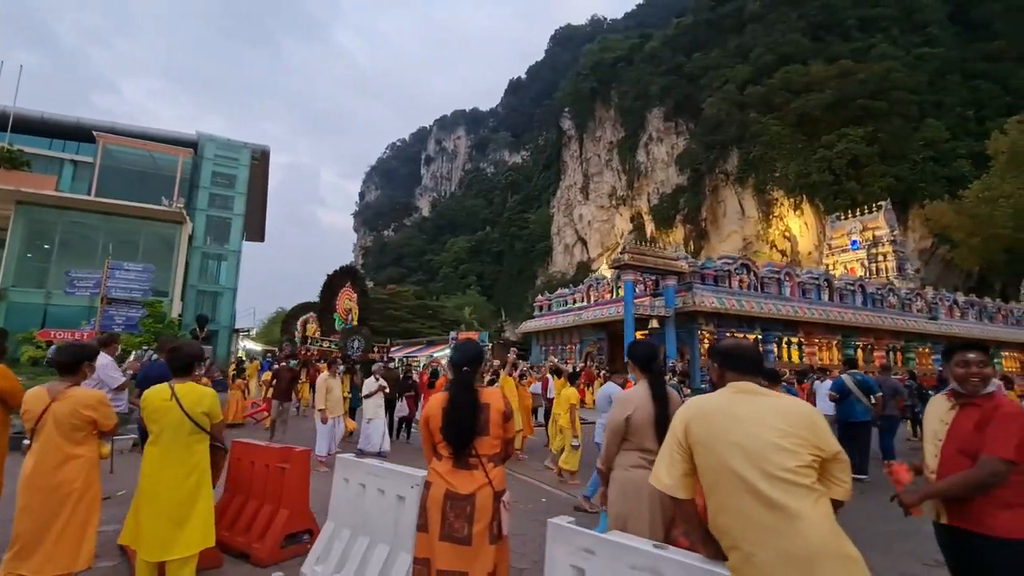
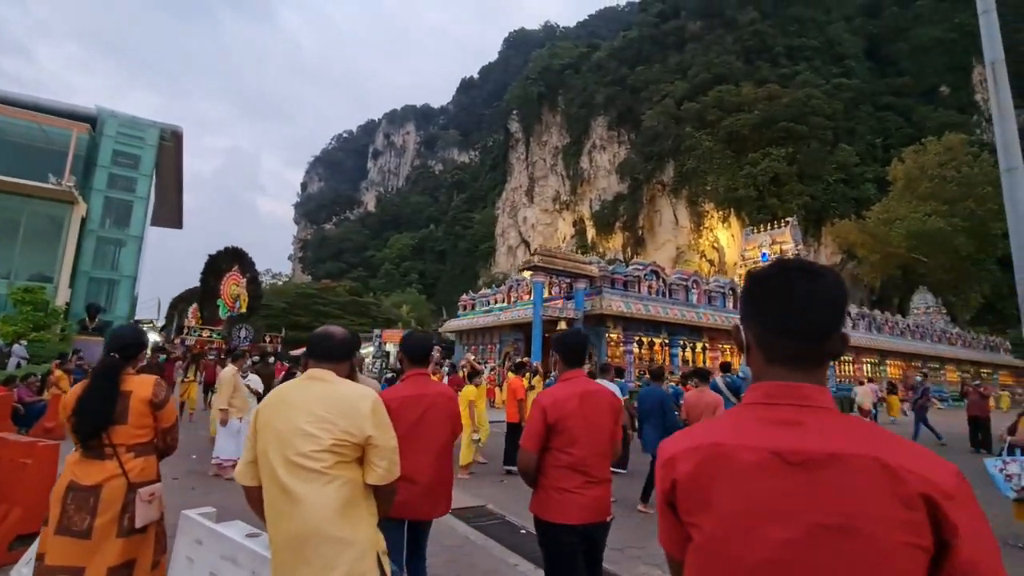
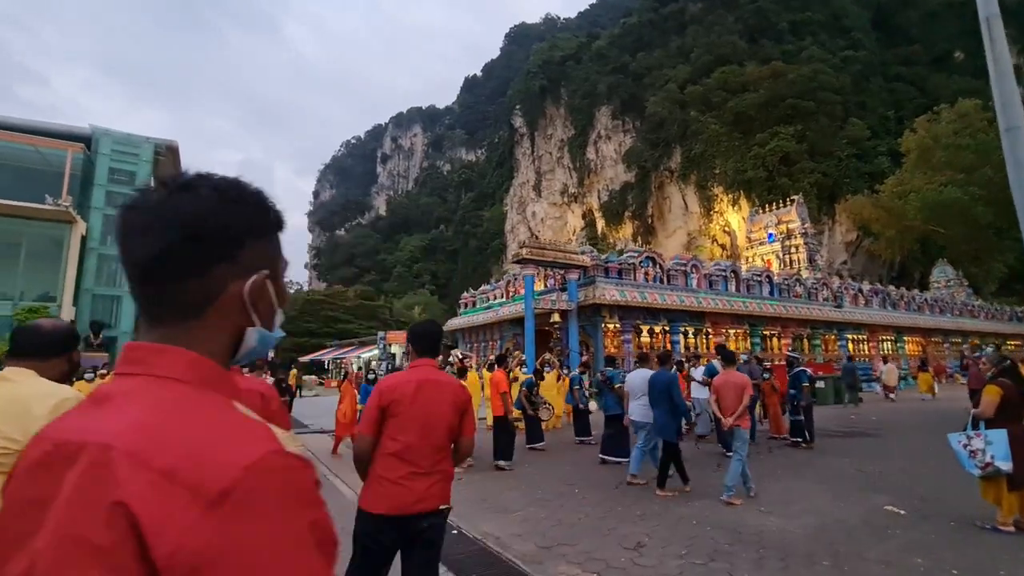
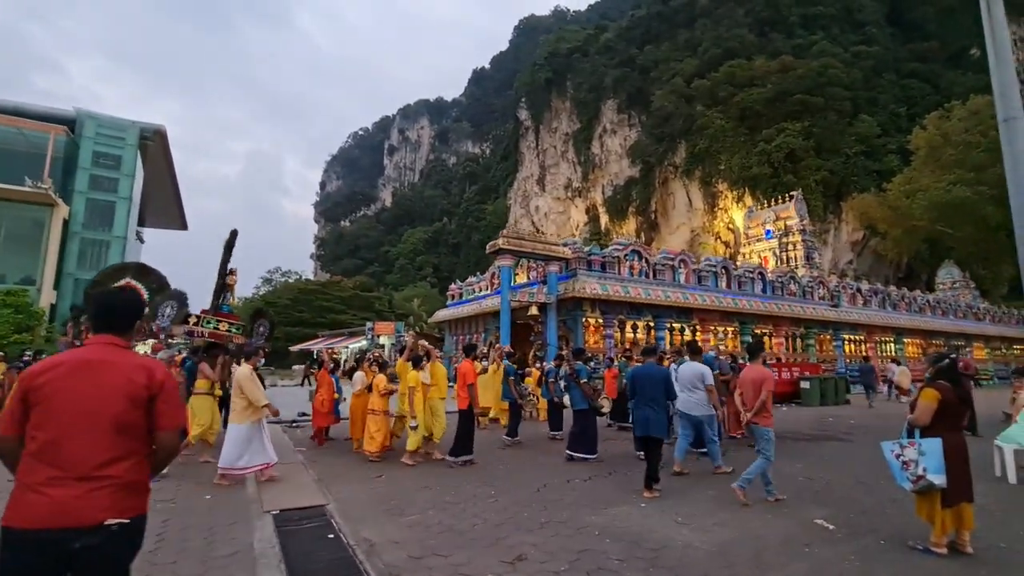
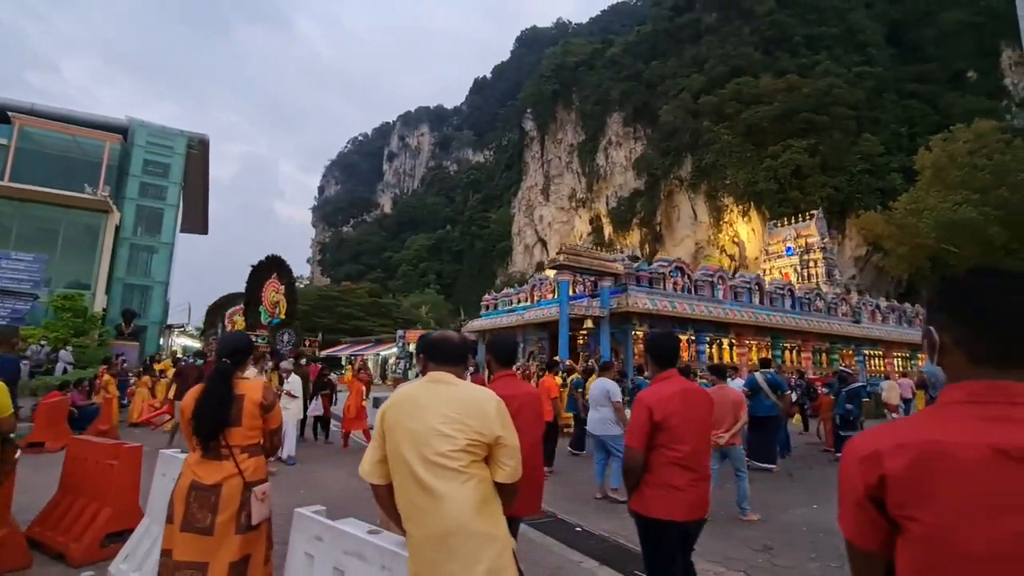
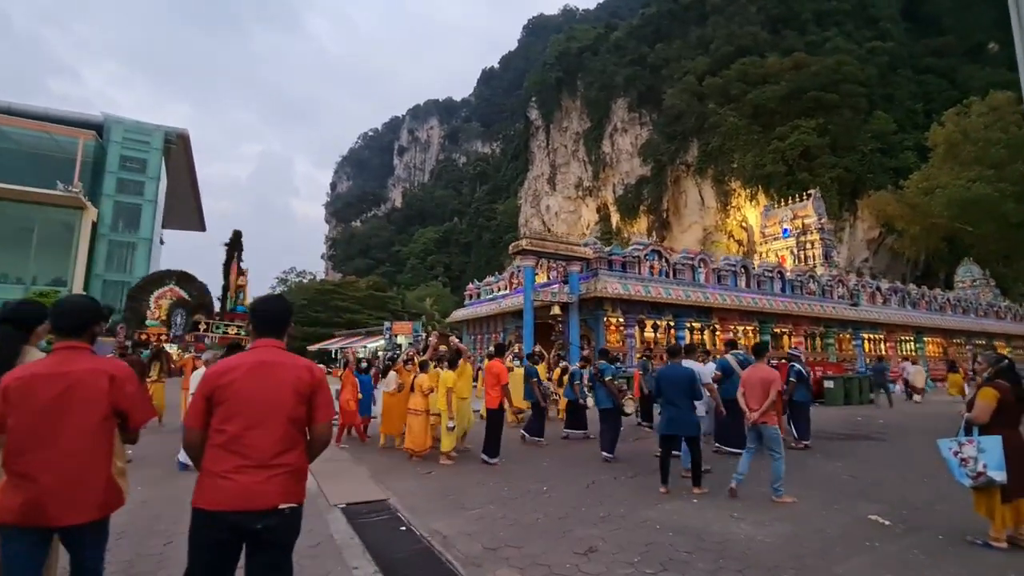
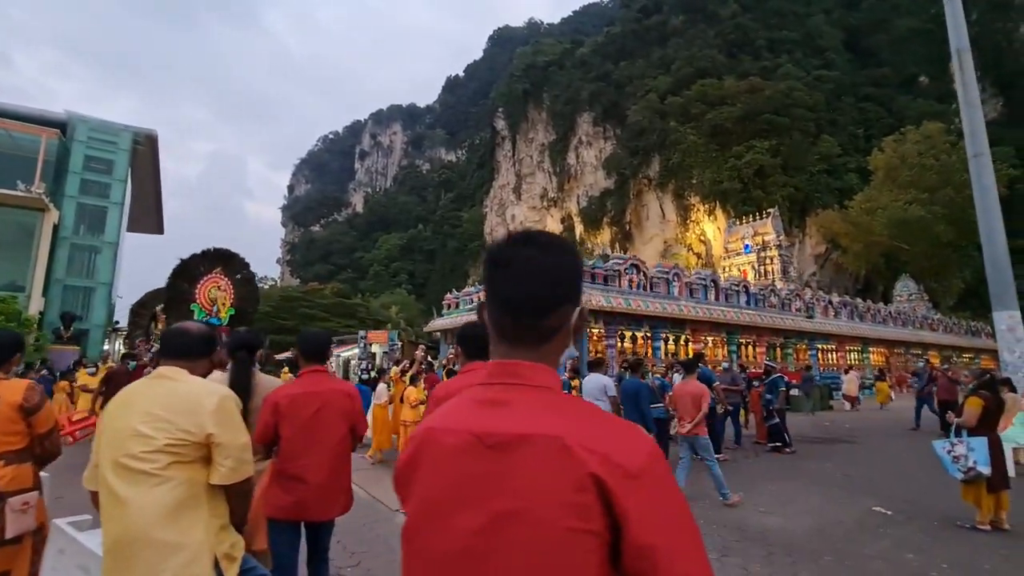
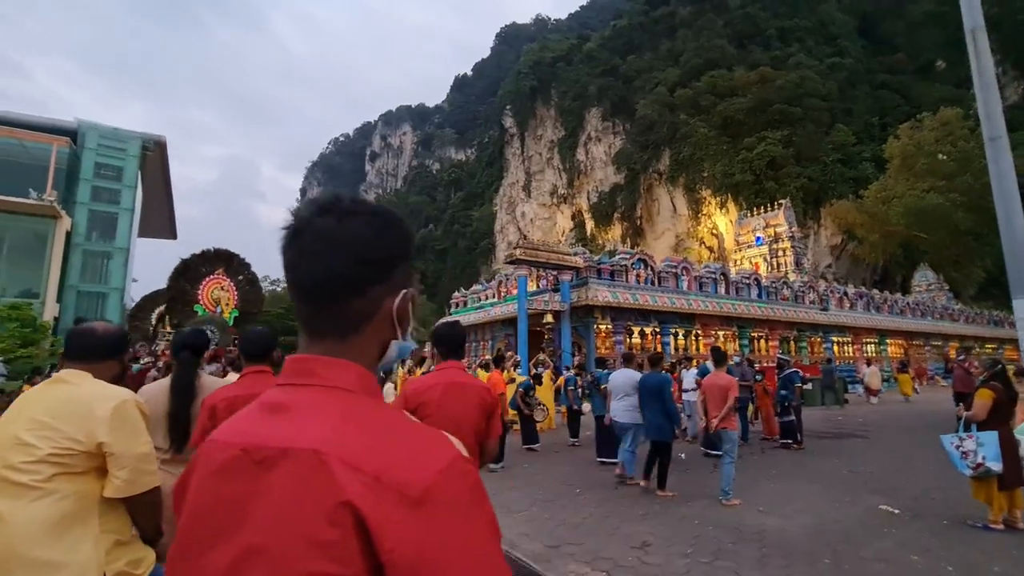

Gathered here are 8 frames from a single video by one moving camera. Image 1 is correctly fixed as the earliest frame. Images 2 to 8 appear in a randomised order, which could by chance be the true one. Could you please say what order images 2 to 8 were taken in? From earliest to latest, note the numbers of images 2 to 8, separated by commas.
5, 2, 7, 8, 3, 6, 4
